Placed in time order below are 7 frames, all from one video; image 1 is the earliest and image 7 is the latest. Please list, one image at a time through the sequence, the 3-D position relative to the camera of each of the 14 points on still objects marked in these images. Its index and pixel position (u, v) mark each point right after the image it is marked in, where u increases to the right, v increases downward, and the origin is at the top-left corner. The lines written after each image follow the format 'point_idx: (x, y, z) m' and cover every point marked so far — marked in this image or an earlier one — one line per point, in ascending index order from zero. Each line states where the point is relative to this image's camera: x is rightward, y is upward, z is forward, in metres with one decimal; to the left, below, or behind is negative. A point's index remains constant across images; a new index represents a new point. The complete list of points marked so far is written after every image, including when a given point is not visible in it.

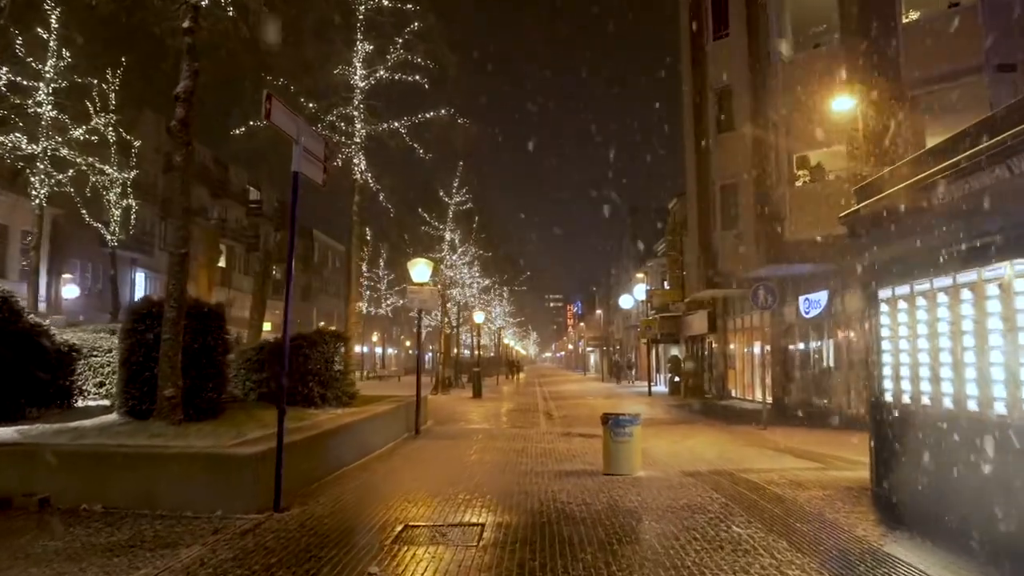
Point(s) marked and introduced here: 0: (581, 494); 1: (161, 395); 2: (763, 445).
0: (+0.8, -2.4, +9.6) m
1: (-4.4, -1.3, +10.4) m
2: (+4.8, -3.0, +15.8) m
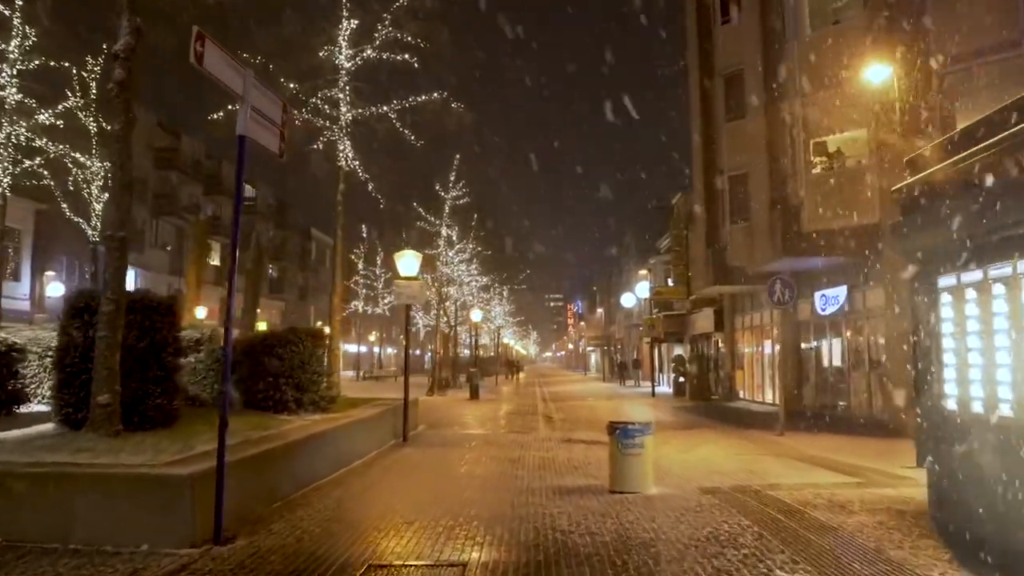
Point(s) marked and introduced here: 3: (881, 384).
0: (+0.7, -2.3, +8.1) m
1: (-4.5, -1.2, +9.0) m
2: (+4.7, -2.8, +14.3) m
3: (+8.3, -2.2, +18.6) m
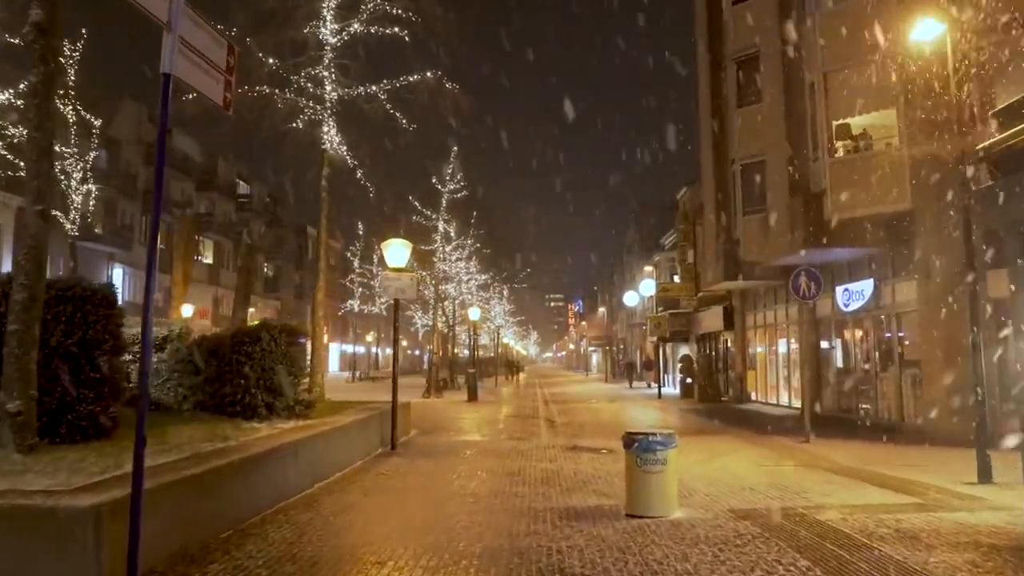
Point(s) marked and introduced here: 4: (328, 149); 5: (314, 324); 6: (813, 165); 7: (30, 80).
0: (+0.7, -2.1, +6.5) m
1: (-4.5, -1.1, +7.4) m
2: (+4.7, -2.7, +12.8) m
3: (+8.3, -2.0, +17.1) m
4: (-4.2, +3.2, +18.9) m
5: (-4.3, -0.8, +17.8) m
6: (+7.1, +2.9, +19.5) m
7: (-4.5, +2.0, +7.9) m
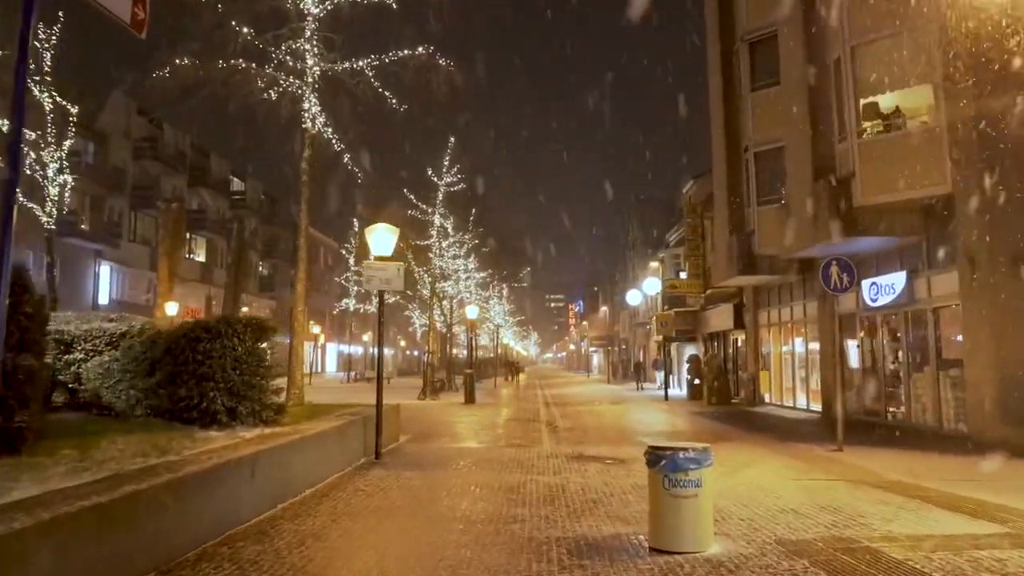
0: (+0.7, -1.9, +5.0) m
1: (-4.5, -0.9, +5.8) m
2: (+4.7, -2.5, +11.2) m
3: (+8.3, -1.9, +15.5) m
4: (-4.2, +3.3, +17.3) m
5: (-4.3, -0.6, +16.3) m
6: (+7.0, +3.0, +17.9) m
7: (-4.6, +2.1, +6.3) m
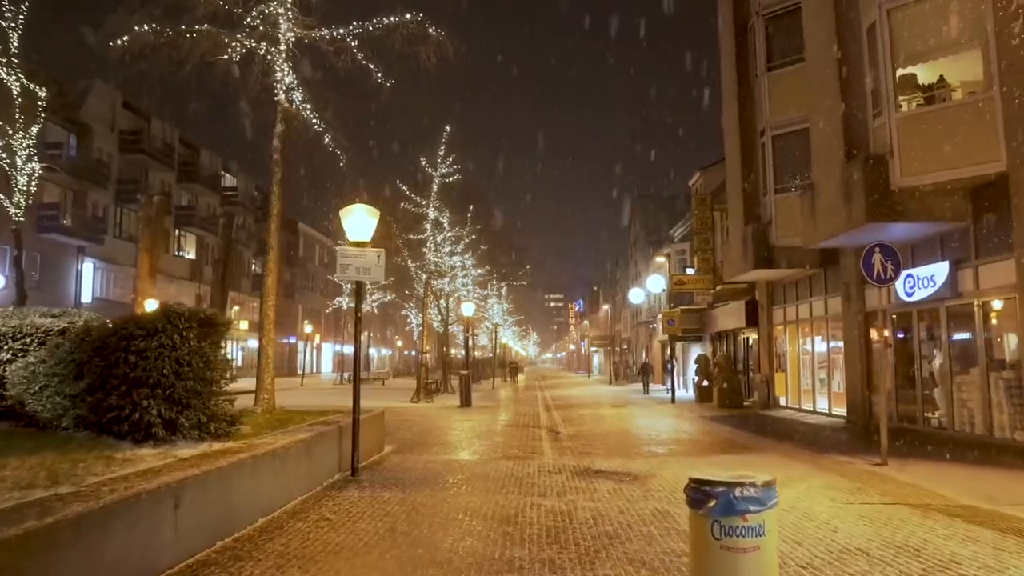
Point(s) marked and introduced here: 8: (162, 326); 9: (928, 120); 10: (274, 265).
0: (+0.6, -1.8, +3.2) m
1: (-4.6, -0.8, +4.0) m
2: (+4.6, -2.4, +9.4) m
3: (+8.2, -1.7, +13.7) m
4: (-4.3, +3.5, +15.5) m
5: (-4.3, -0.5, +14.5) m
6: (+7.0, +3.2, +16.1) m
7: (-4.6, +2.3, +4.5) m
8: (-3.7, -0.4, +8.9) m
9: (+7.4, +3.0, +14.8) m
10: (-4.1, +0.4, +14.4) m
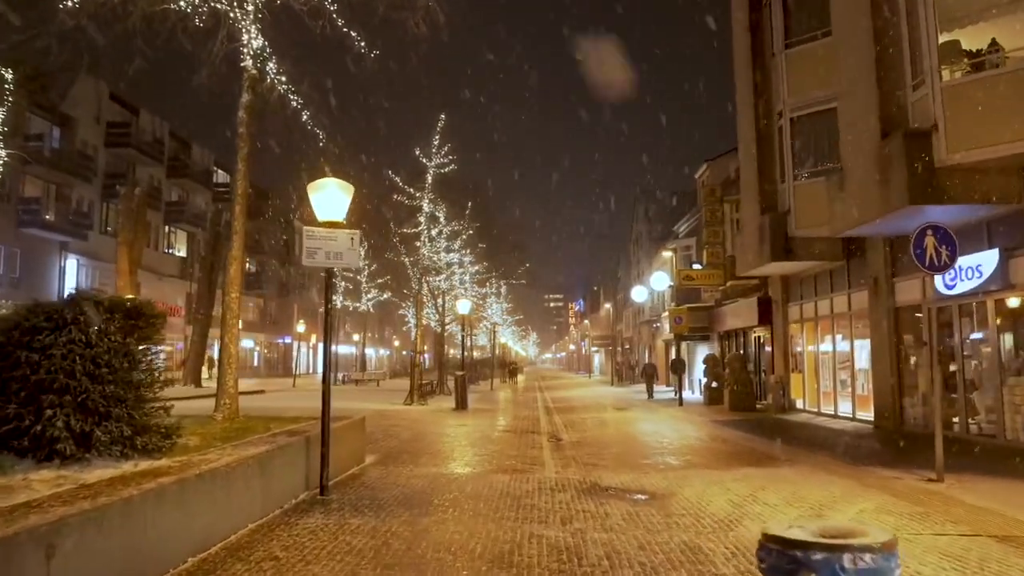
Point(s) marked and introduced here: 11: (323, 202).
0: (+0.6, -1.7, +1.5) m
1: (-4.6, -0.6, +2.3) m
2: (+4.6, -2.2, +7.7) m
3: (+8.2, -1.6, +12.0) m
4: (-4.3, +3.6, +13.8) m
5: (-4.4, -0.3, +12.8) m
6: (+6.9, +3.3, +14.4) m
7: (-4.7, +2.4, +2.8) m
8: (-3.8, -0.2, +7.3) m
9: (+7.4, +3.2, +13.1) m
10: (-4.2, +0.5, +12.7) m
11: (-2.4, +1.1, +10.5) m
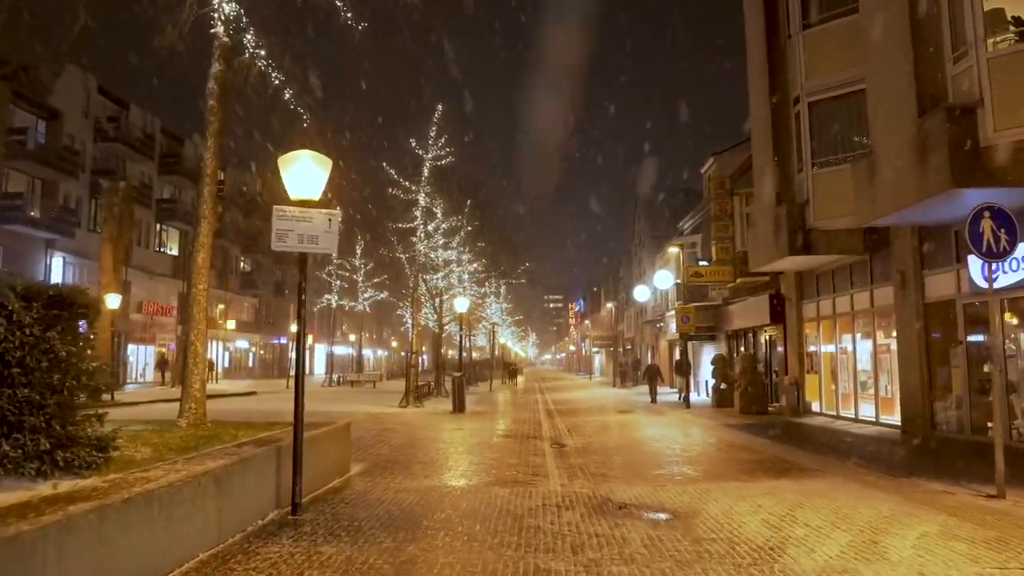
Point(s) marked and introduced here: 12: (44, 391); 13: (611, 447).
0: (+0.6, -1.5, +0.2) m
1: (-4.6, -0.5, +1.0) m
2: (+4.6, -2.1, +6.4) m
3: (+8.2, -1.4, +10.7) m
4: (-4.3, +3.7, +12.5) m
5: (-4.4, -0.2, +11.5) m
6: (+6.9, +3.4, +13.1) m
7: (-4.6, +2.5, +1.5) m
8: (-3.8, -0.1, +5.9) m
9: (+7.4, +3.3, +11.8) m
10: (-4.2, +0.7, +11.4) m
11: (-2.4, +1.2, +9.2) m
12: (-3.6, -0.8, +6.4) m
13: (+2.0, -3.2, +16.8) m
